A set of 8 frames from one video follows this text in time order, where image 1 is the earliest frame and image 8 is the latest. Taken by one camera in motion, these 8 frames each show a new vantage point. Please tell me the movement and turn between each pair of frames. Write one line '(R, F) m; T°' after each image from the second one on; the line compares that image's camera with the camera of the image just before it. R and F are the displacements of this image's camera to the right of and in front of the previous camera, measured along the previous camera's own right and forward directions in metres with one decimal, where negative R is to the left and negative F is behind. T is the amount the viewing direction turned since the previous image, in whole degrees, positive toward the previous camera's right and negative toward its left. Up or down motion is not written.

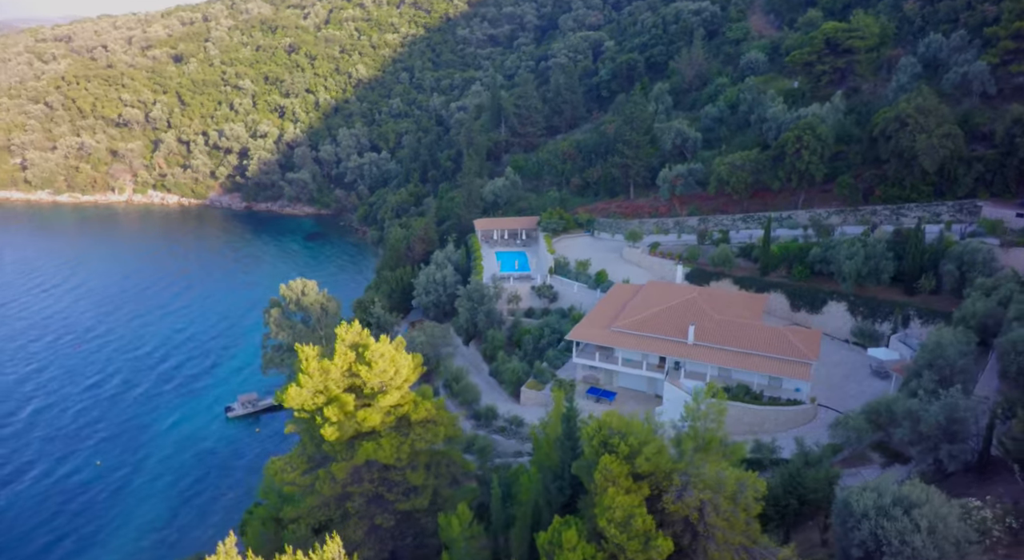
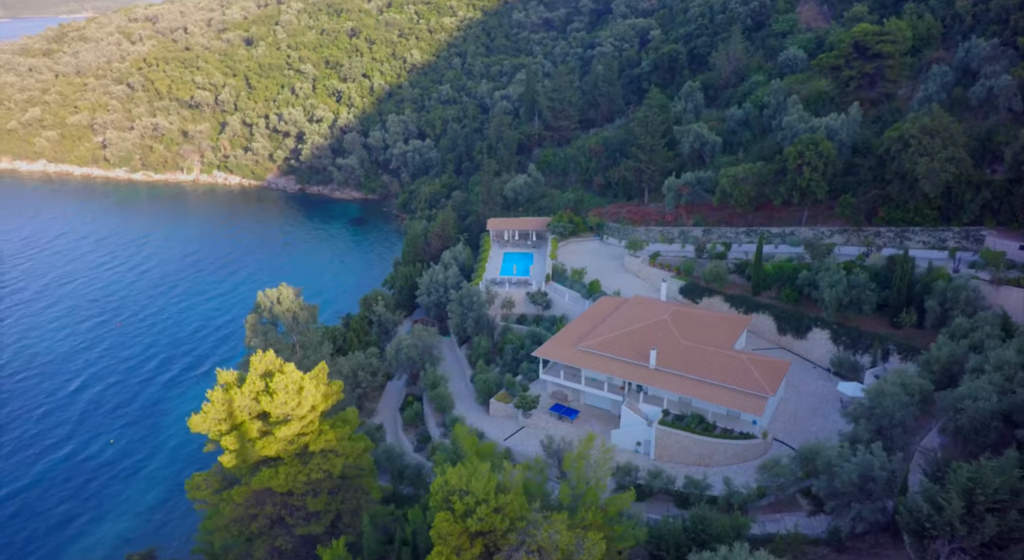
(+6.2, -0.3) m; -7°
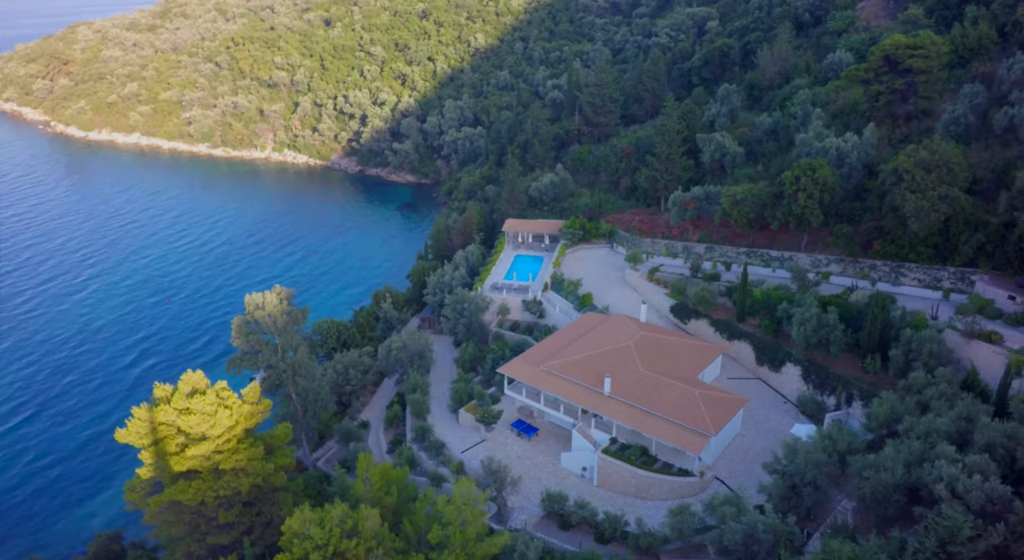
(+7.0, -0.6) m; -8°
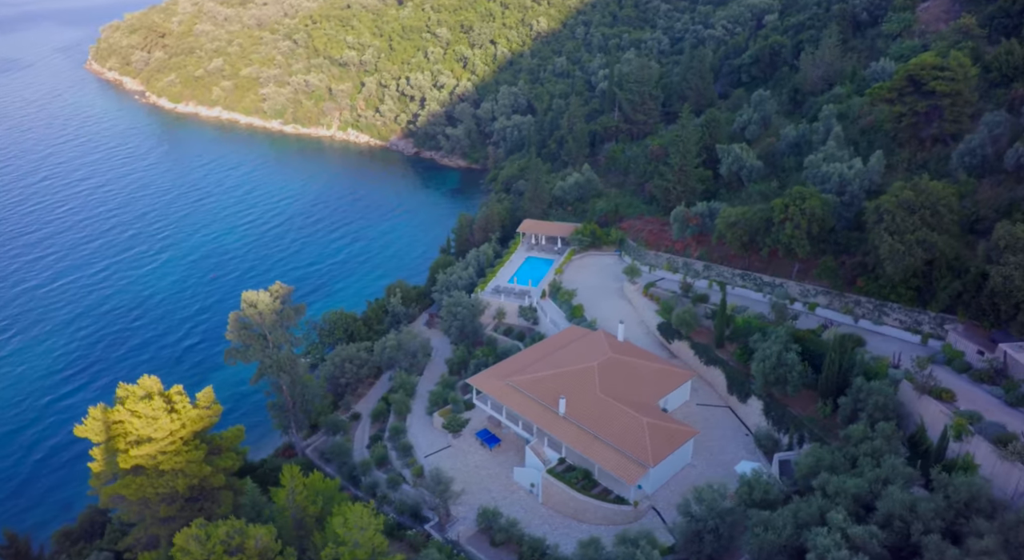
(+6.7, -0.8) m; -7°
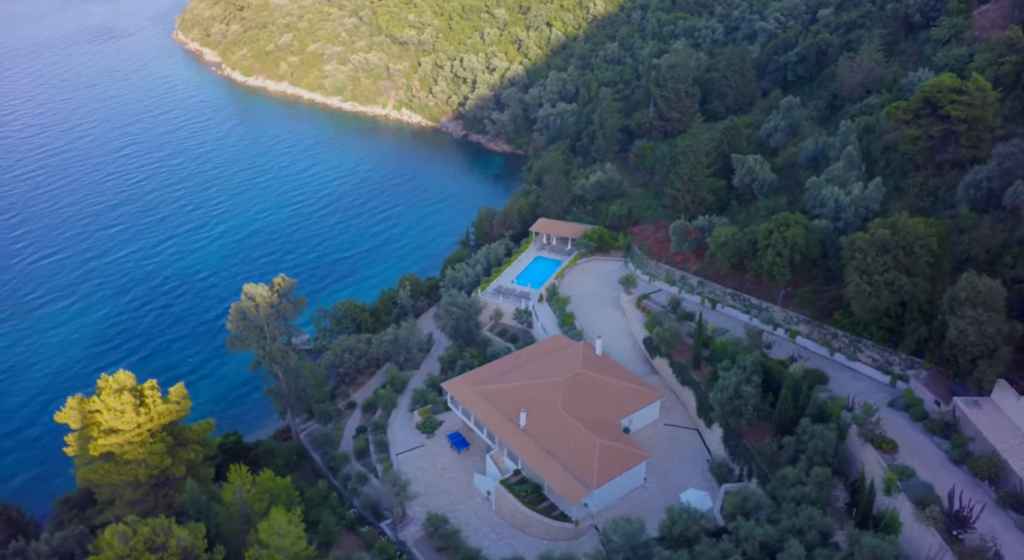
(+5.9, -0.7) m; -6°
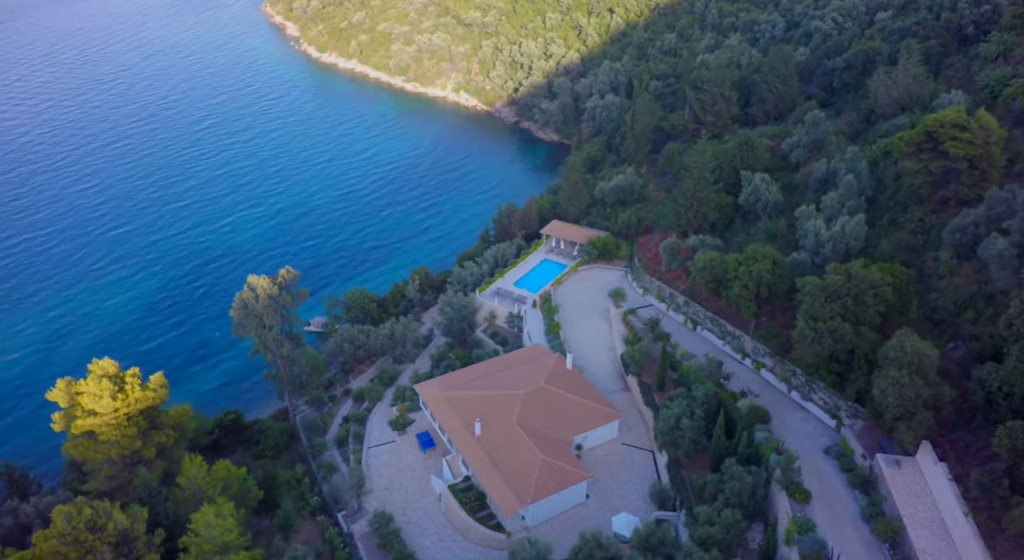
(+6.8, -1.1) m; -7°
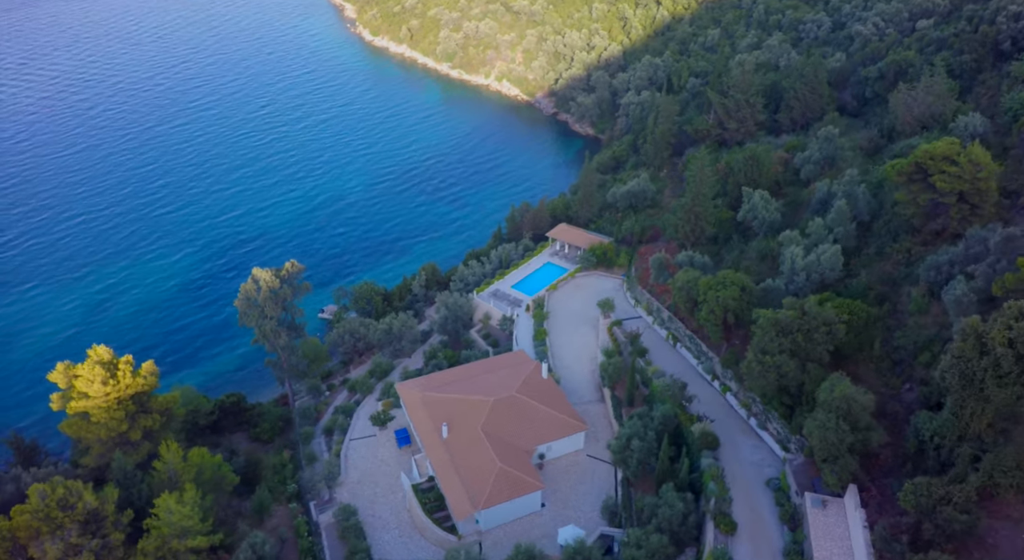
(+5.3, -1.1) m; -5°
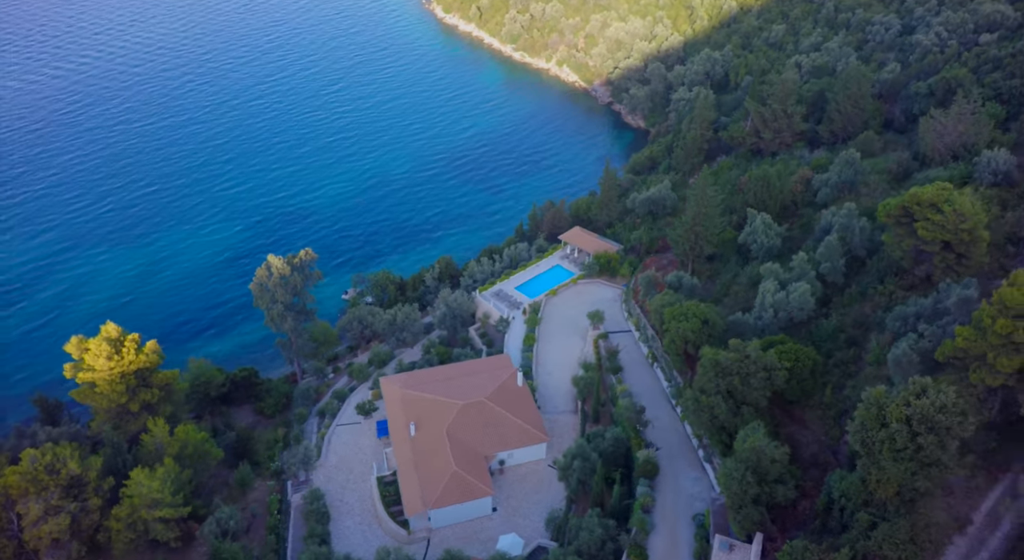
(+6.7, -1.2) m; -7°
